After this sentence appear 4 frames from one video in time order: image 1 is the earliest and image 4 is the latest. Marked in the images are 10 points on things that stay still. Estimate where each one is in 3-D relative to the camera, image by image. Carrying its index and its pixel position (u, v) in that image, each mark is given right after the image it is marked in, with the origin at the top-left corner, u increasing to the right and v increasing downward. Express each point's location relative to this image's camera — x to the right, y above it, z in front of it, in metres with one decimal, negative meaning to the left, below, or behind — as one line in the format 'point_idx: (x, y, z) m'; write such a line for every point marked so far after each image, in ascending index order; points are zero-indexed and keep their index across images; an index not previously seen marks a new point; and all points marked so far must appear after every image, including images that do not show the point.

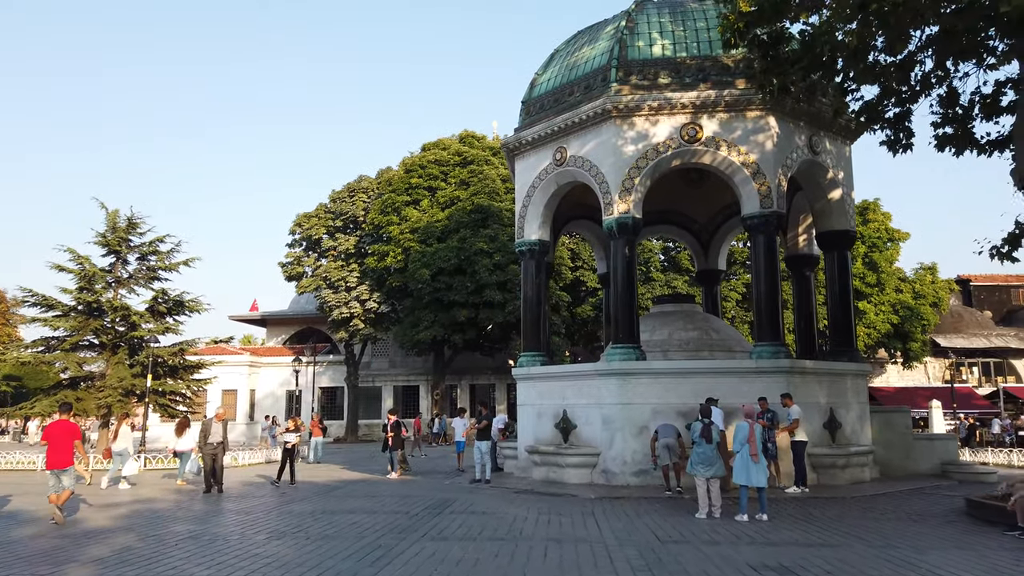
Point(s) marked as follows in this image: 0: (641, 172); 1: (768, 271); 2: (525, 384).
0: (+2.5, +2.3, +14.6) m
1: (+4.8, +0.3, +14.2) m
2: (+0.3, -2.1, +16.1) m
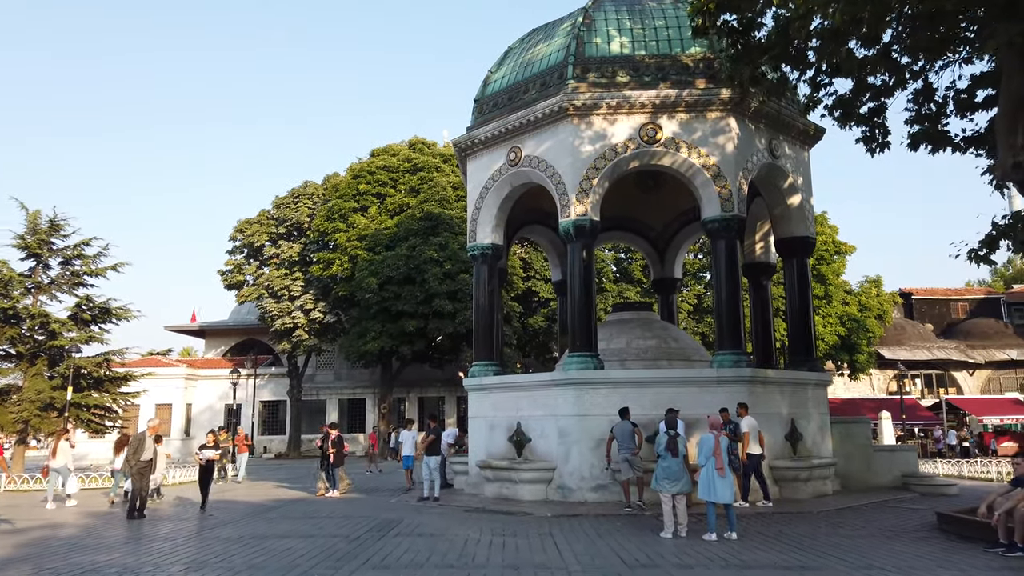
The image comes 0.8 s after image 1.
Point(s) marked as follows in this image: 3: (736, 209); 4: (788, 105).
0: (+1.6, +2.1, +14.0) m
1: (+4.0, +0.2, +13.7) m
2: (-0.7, -2.2, +15.3) m
3: (+4.1, +1.4, +13.8) m
4: (+5.6, +3.7, +15.1) m
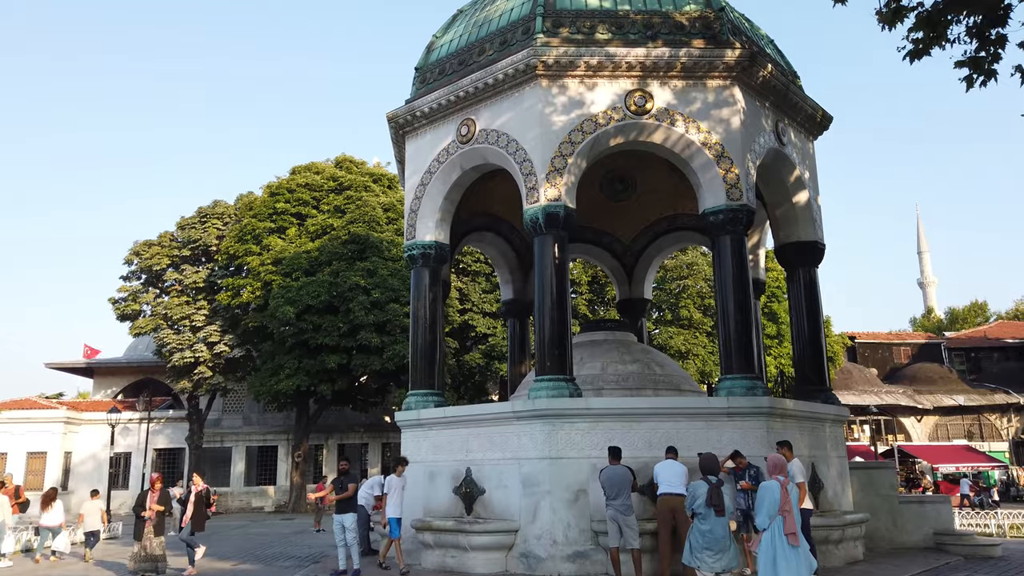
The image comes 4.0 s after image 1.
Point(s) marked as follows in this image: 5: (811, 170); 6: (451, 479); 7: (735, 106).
0: (+0.9, +2.1, +11.1) m
1: (+3.3, +0.1, +10.9) m
2: (-1.6, -2.3, +11.8) m
3: (+3.4, +1.3, +11.0) m
4: (+4.8, +3.5, +12.7) m
5: (+5.2, +2.1, +13.2) m
6: (-0.9, -2.8, +11.0) m
7: (+3.4, +2.8, +11.4) m
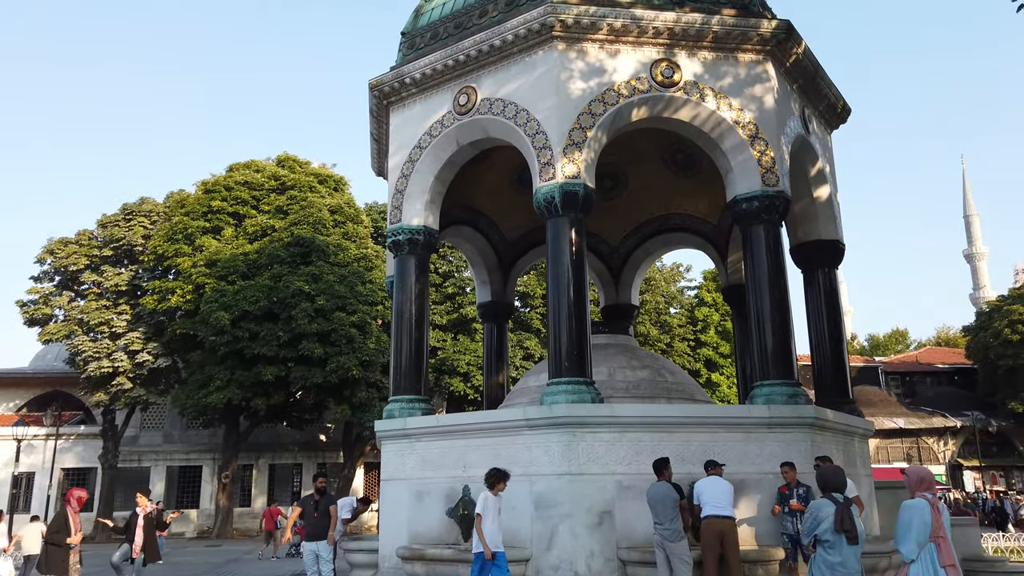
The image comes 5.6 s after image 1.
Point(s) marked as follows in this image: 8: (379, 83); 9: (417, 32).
0: (+1.1, +2.2, +9.7) m
1: (+3.4, +0.2, +9.7) m
2: (-1.6, -2.1, +10.1) m
3: (+3.6, +1.4, +9.9) m
4: (+4.8, +3.4, +11.8) m
5: (+5.2, +2.0, +12.3) m
6: (-0.8, -2.6, +9.4) m
7: (+3.5, +2.8, +10.4) m
8: (-2.0, +3.1, +11.4) m
9: (-1.4, +4.0, +11.6) m
